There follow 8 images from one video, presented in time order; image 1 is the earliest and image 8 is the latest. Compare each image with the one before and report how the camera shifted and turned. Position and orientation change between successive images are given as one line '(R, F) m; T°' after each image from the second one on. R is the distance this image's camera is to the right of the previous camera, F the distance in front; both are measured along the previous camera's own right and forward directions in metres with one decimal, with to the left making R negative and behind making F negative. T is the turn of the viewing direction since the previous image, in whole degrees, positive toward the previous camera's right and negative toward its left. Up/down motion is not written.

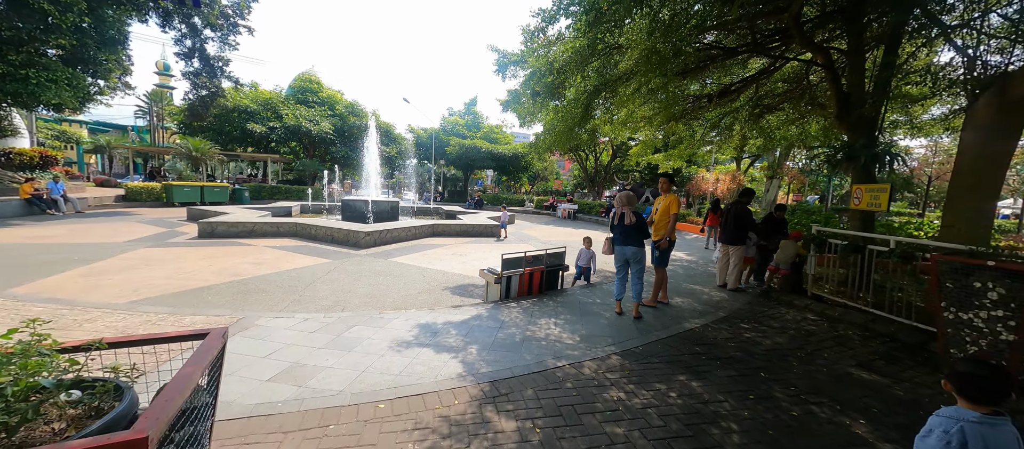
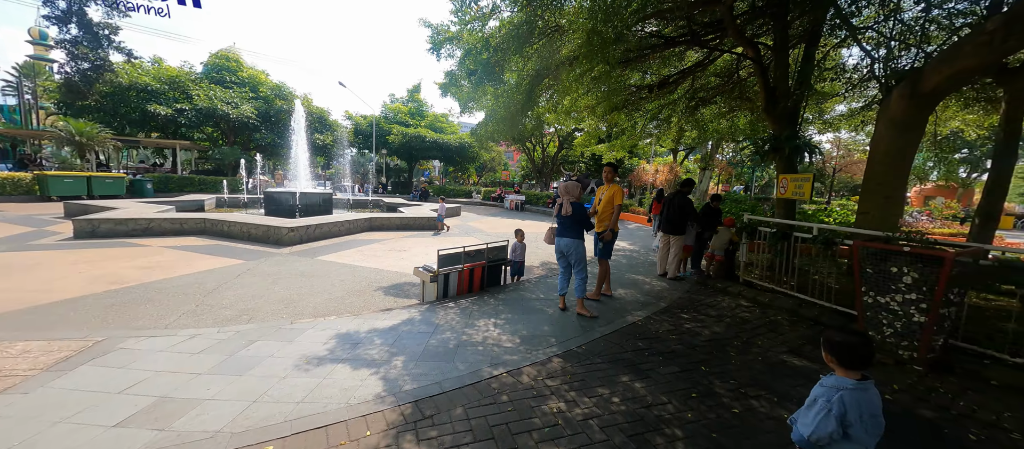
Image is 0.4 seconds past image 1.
(+0.2, +0.3) m; +8°
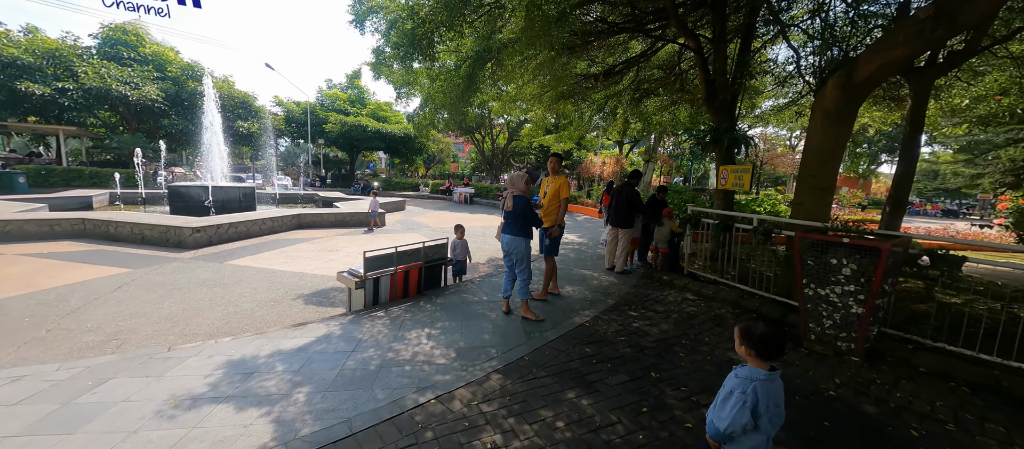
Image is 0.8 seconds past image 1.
(+0.2, +0.4) m; +7°
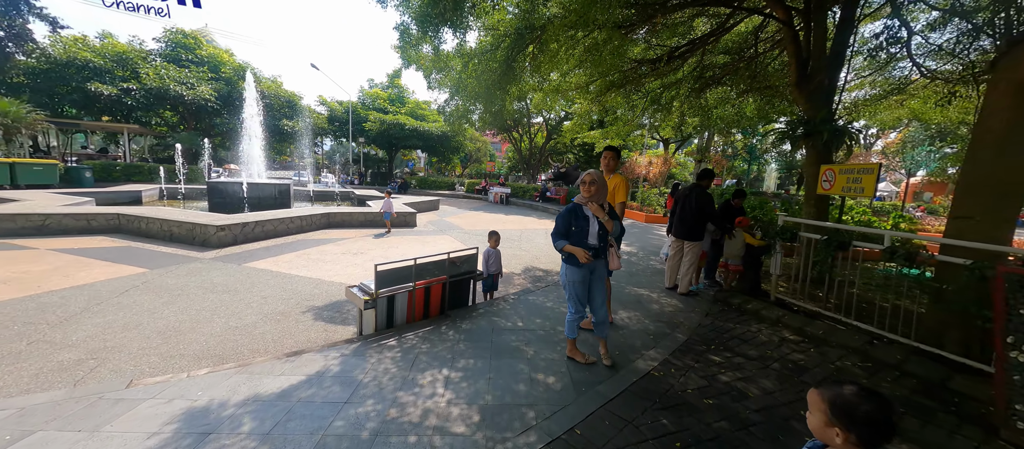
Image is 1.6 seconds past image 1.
(-0.1, +0.8) m; -6°
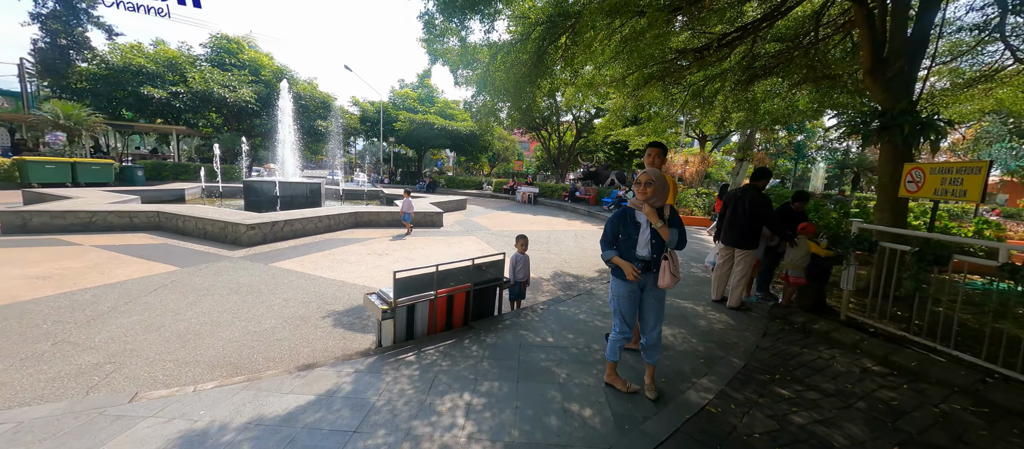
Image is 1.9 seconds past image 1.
(0.0, +0.3) m; -4°
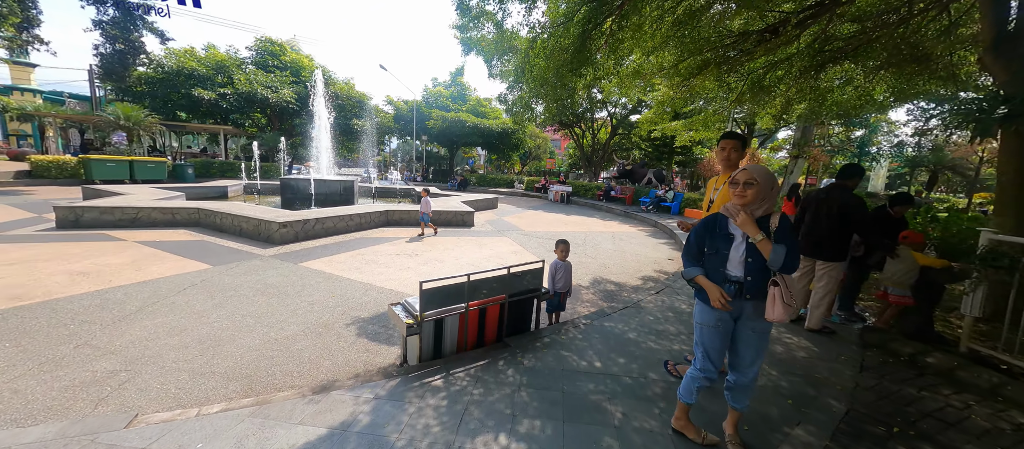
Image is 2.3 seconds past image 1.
(-0.1, +0.4) m; -5°
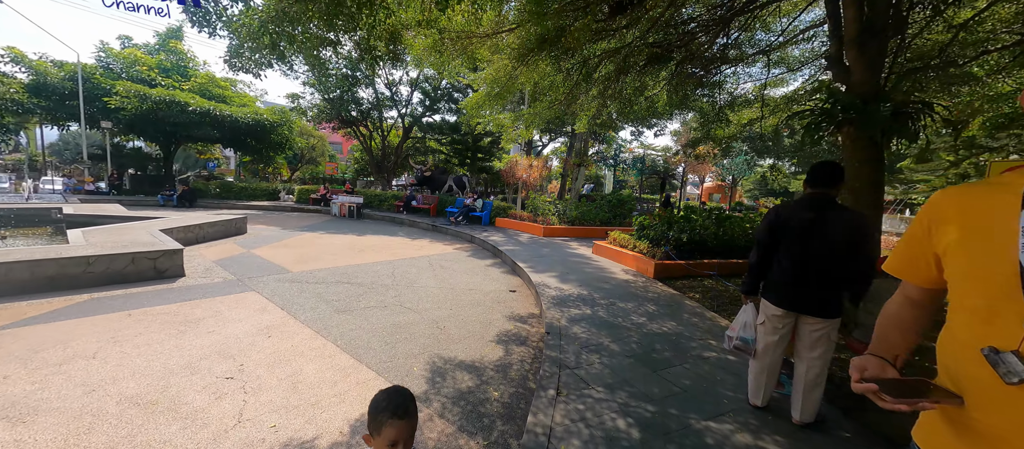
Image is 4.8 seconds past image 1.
(+0.3, +2.3) m; +33°
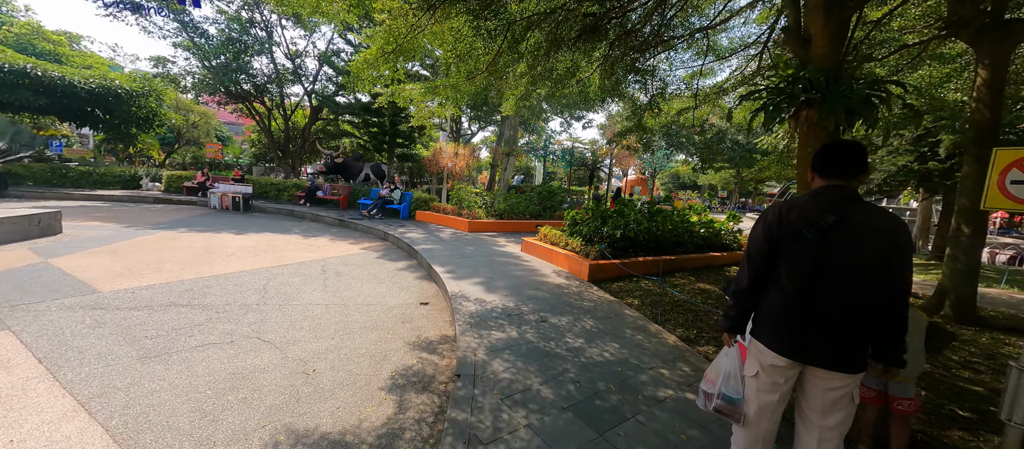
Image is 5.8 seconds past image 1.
(+0.3, +0.9) m; +11°
